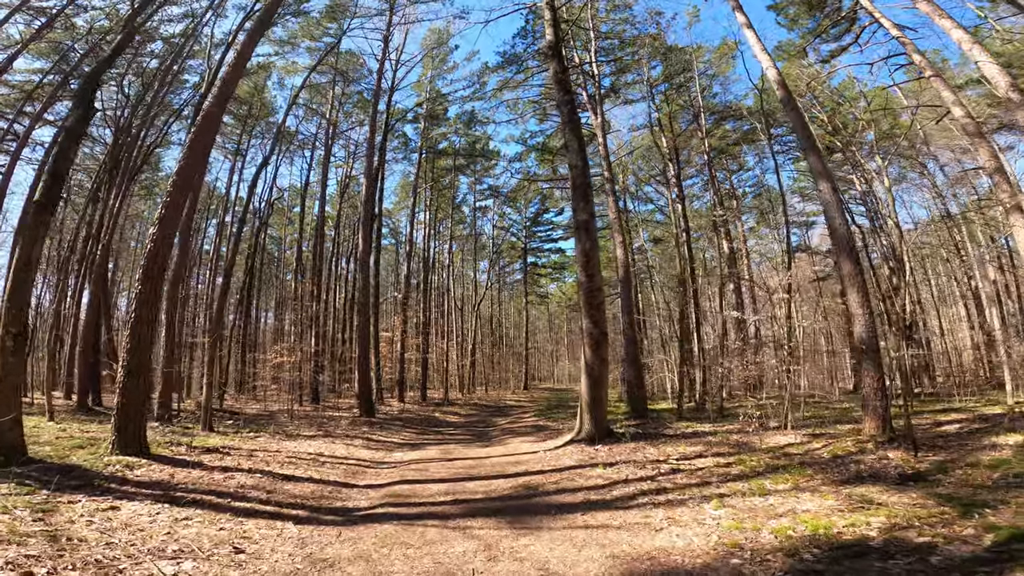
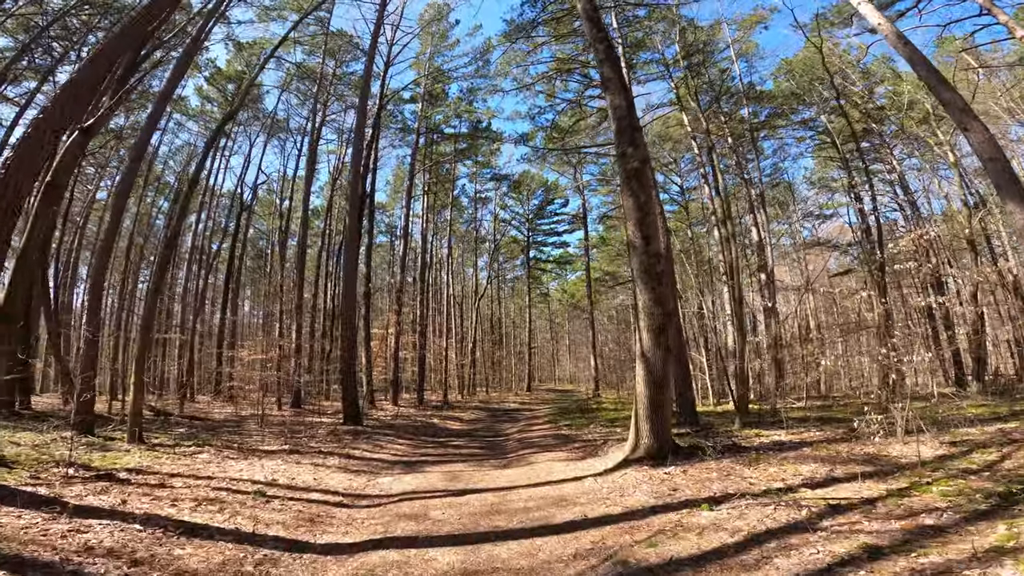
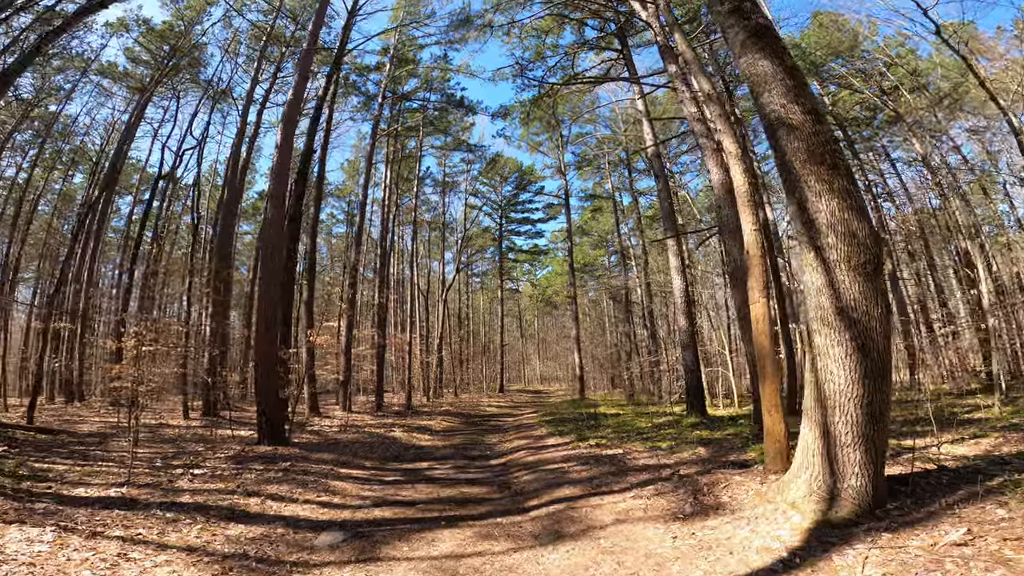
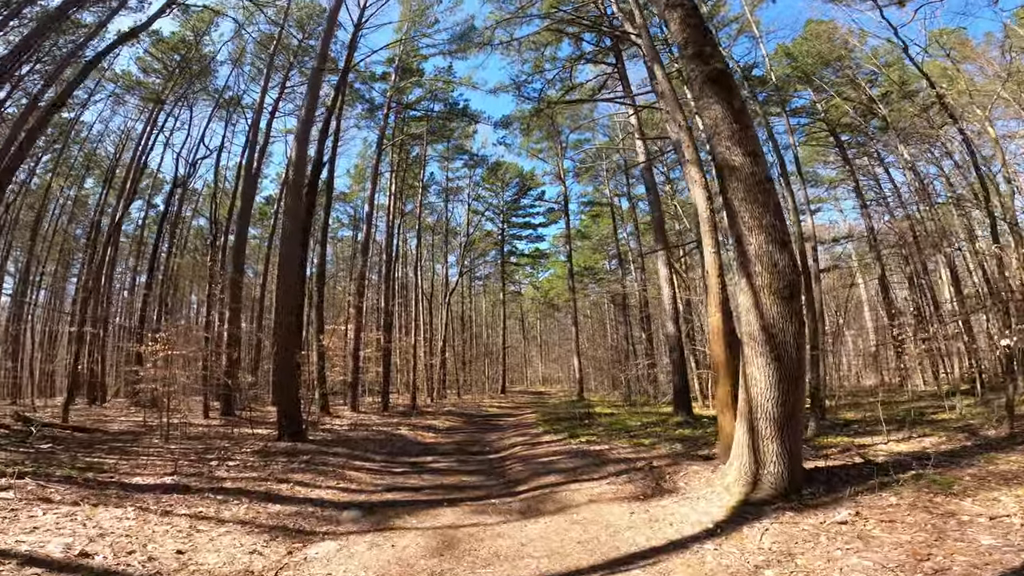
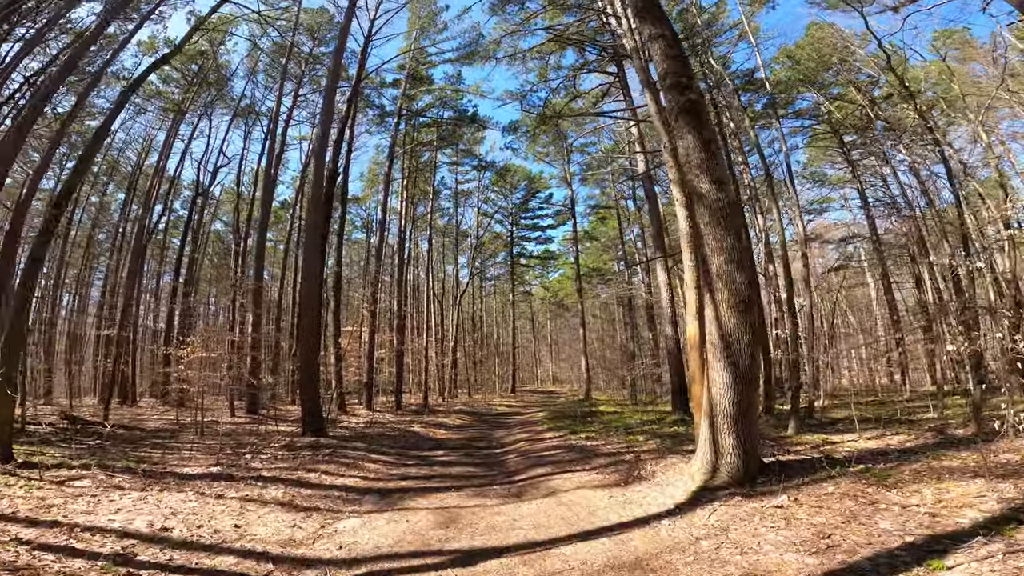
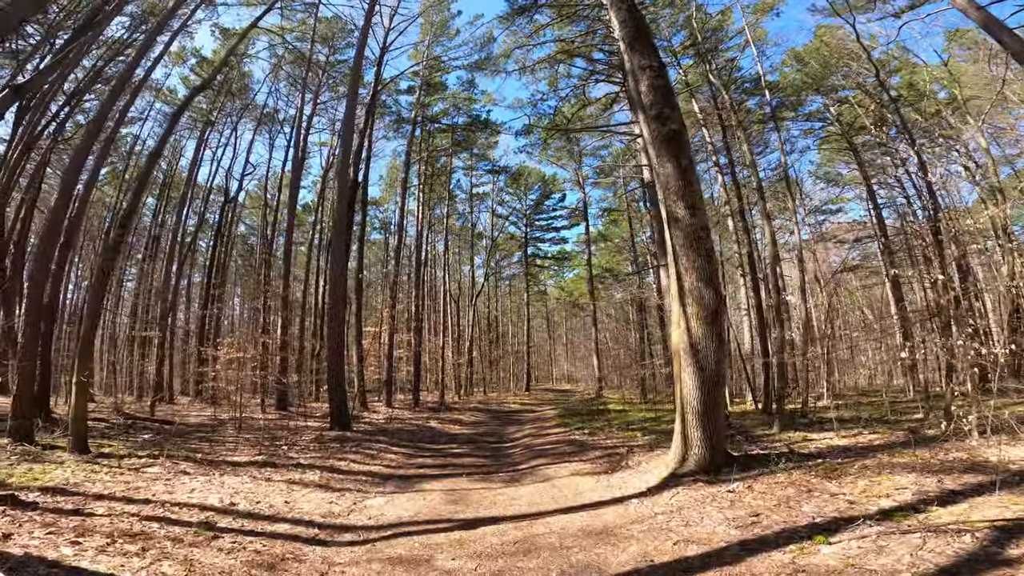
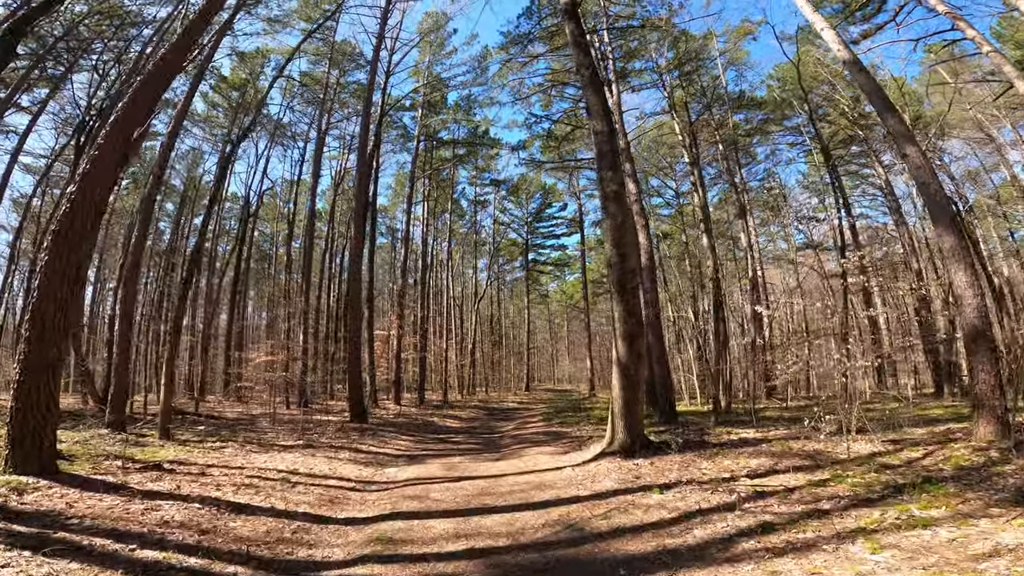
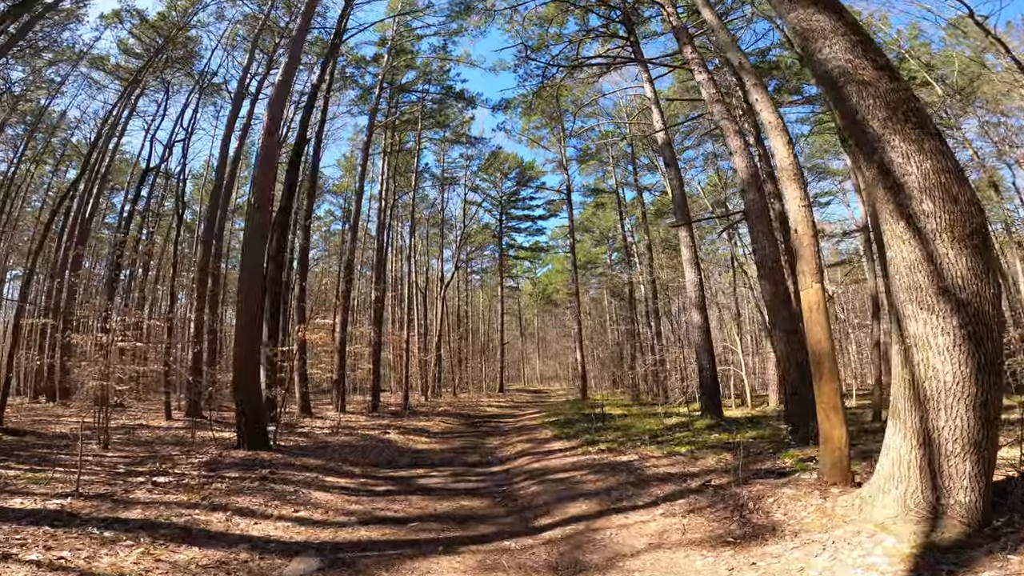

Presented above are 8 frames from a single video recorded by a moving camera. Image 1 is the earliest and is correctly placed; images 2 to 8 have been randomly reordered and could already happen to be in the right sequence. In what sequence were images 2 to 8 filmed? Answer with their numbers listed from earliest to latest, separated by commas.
7, 2, 6, 5, 4, 3, 8
